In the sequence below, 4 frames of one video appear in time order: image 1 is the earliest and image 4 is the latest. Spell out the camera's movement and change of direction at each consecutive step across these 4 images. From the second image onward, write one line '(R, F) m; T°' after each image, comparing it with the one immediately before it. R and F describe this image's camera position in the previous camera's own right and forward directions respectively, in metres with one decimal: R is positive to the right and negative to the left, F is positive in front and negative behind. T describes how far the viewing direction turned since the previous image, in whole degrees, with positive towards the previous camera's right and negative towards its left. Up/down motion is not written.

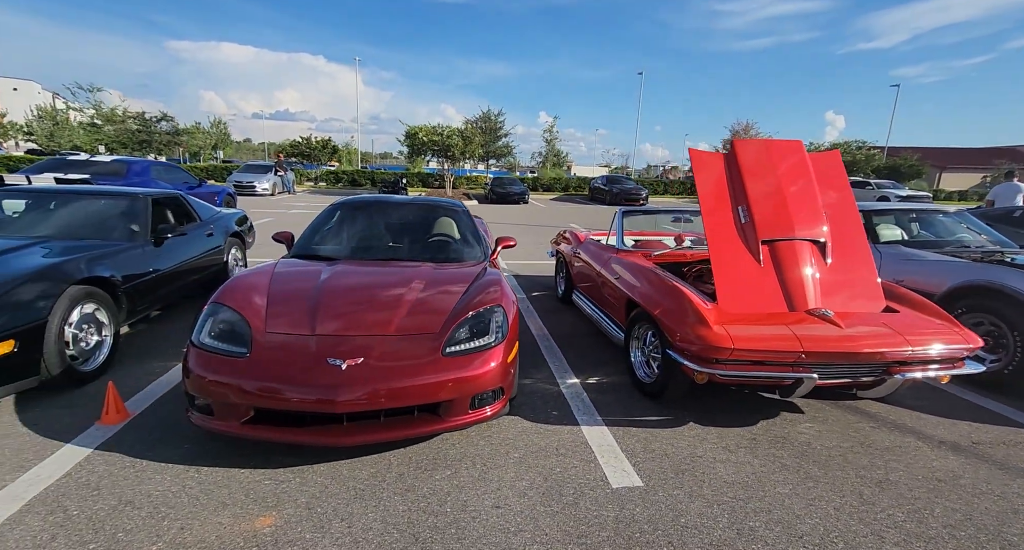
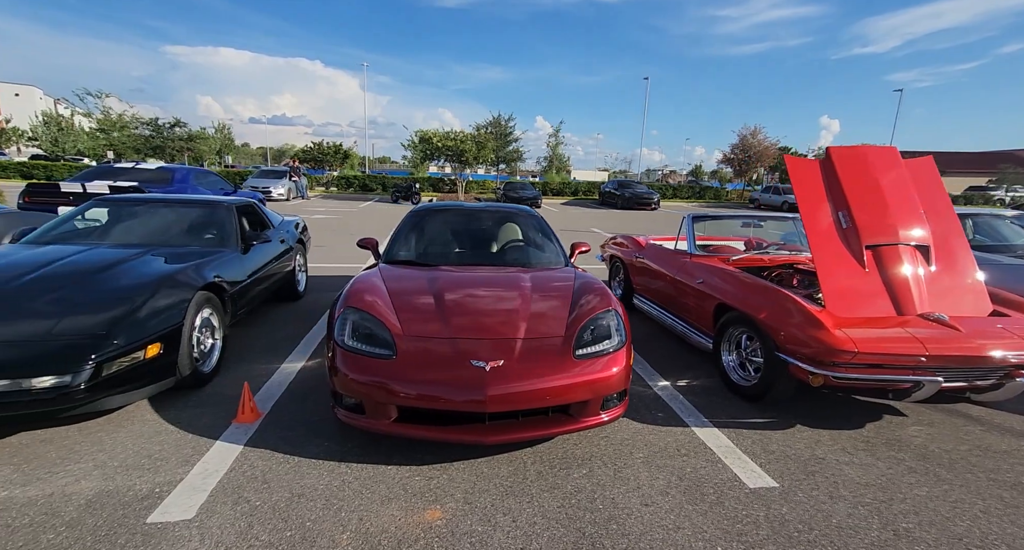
(-0.6, -0.1) m; -2°
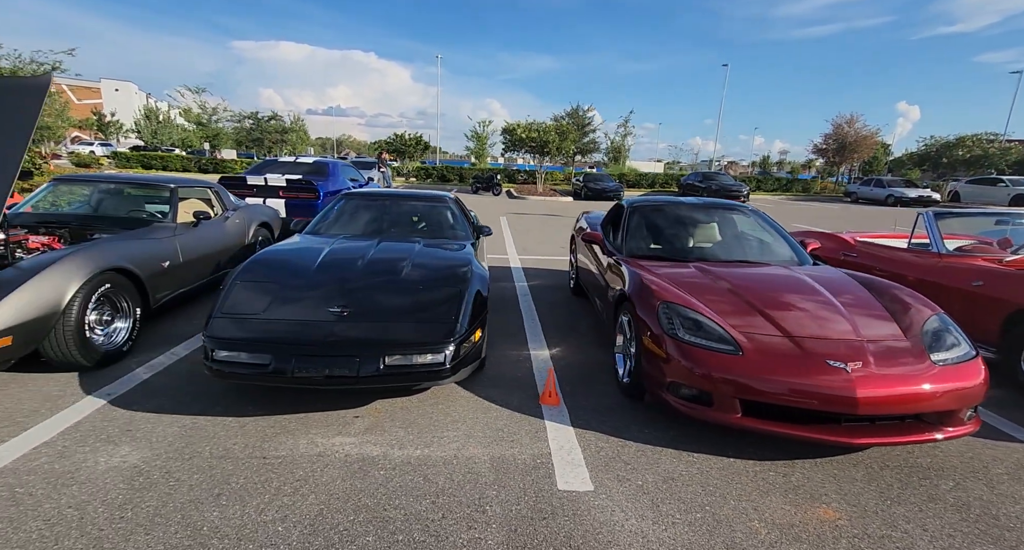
(-1.3, -0.2) m; -11°
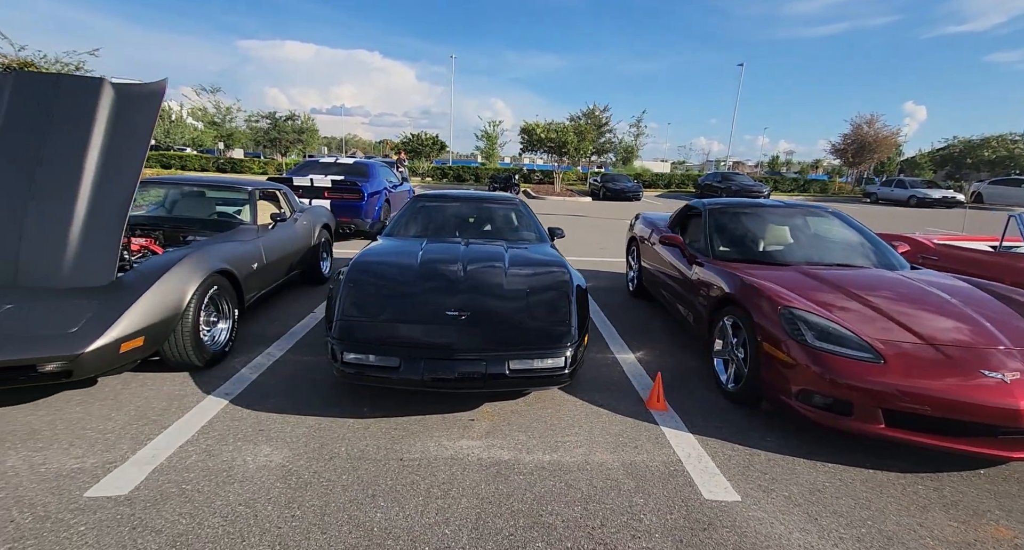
(-0.5, 0.0) m; -3°
